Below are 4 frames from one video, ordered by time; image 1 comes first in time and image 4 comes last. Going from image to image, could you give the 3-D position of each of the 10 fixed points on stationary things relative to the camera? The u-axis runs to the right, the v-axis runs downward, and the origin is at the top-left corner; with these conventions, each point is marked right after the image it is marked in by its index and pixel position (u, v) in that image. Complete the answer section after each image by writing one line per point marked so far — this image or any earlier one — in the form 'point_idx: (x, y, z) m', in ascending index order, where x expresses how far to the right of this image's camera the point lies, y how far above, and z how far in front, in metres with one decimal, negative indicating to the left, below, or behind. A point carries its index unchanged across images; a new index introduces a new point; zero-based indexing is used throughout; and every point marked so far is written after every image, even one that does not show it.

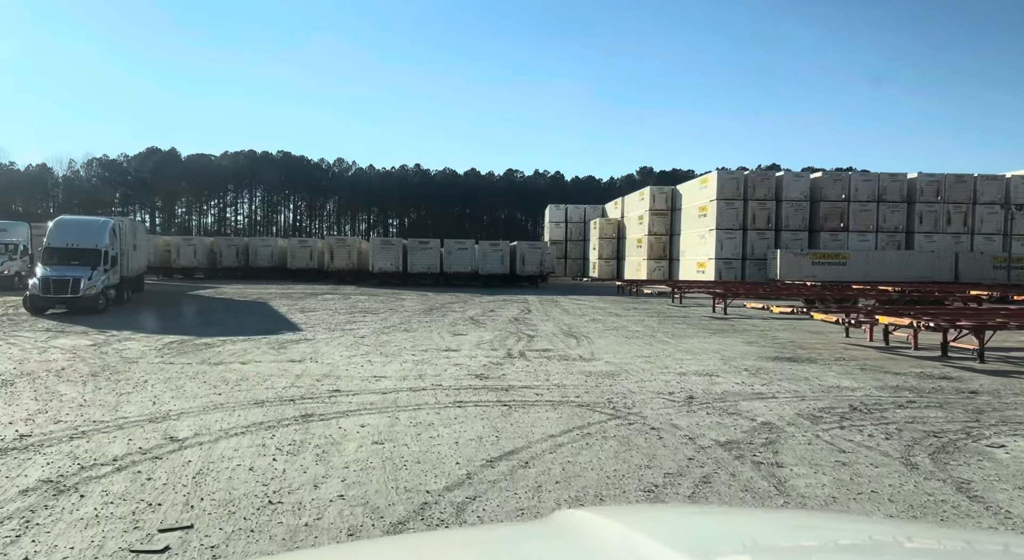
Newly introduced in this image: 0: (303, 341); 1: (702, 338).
0: (-3.8, -1.1, +14.9) m
1: (+3.9, -1.2, +16.6) m
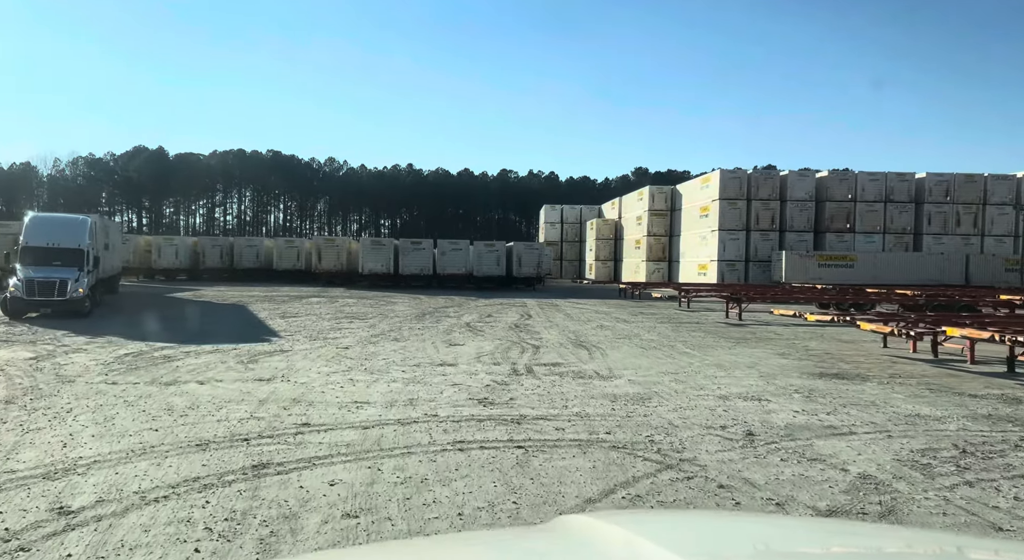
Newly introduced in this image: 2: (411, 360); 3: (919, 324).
0: (-3.8, -1.2, +13.1) m
1: (+3.9, -1.3, +14.8) m
2: (-1.5, -1.2, +12.4) m
3: (+7.3, -0.8, +14.8) m
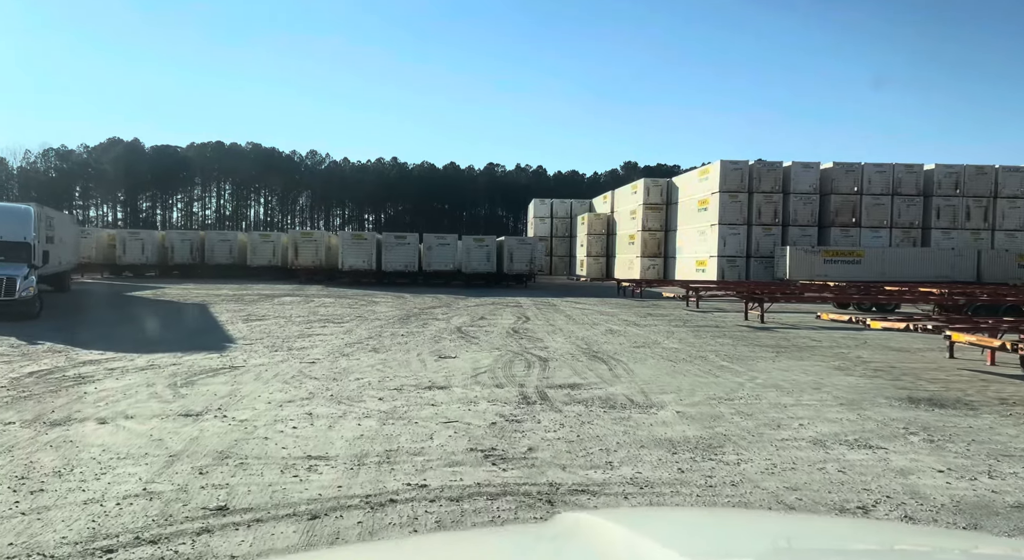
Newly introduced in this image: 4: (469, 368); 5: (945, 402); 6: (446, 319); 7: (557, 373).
0: (-3.7, -1.2, +10.4) m
1: (+4.0, -1.3, +12.3) m
2: (-1.5, -1.2, +9.8) m
3: (+7.3, -0.8, +12.3) m
4: (-0.6, -1.2, +11.2) m
5: (+4.9, -1.4, +9.1) m
6: (-1.6, -0.9, +19.6) m
7: (+0.6, -1.2, +10.9) m
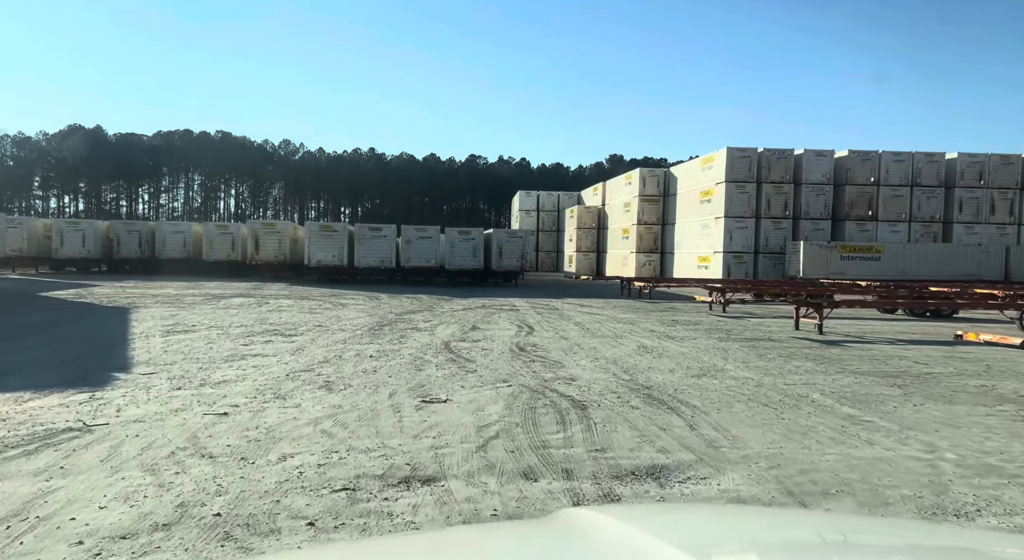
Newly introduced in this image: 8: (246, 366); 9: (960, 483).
0: (-3.4, -1.2, +6.2) m
1: (+4.2, -1.3, +8.2) m
2: (-1.2, -1.3, +5.6) m
3: (+7.5, -0.9, +8.3) m
4: (-0.4, -1.3, +7.0) m
5: (+5.2, -1.5, +5.1) m
6: (-1.6, -0.9, +15.4) m
7: (+0.9, -1.3, +6.7) m
8: (-3.5, -1.1, +10.7) m
9: (+3.2, -1.4, +5.7) m
